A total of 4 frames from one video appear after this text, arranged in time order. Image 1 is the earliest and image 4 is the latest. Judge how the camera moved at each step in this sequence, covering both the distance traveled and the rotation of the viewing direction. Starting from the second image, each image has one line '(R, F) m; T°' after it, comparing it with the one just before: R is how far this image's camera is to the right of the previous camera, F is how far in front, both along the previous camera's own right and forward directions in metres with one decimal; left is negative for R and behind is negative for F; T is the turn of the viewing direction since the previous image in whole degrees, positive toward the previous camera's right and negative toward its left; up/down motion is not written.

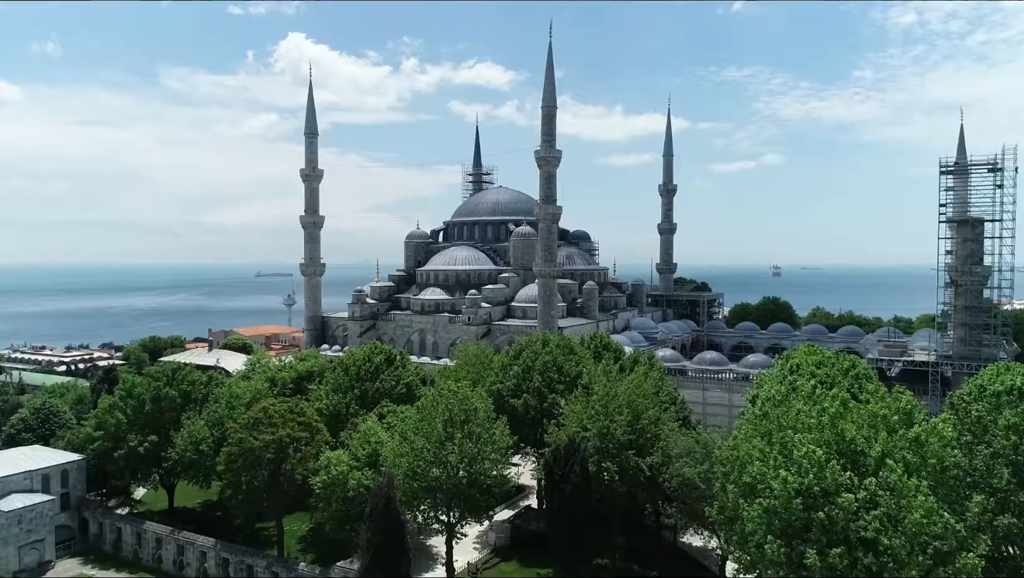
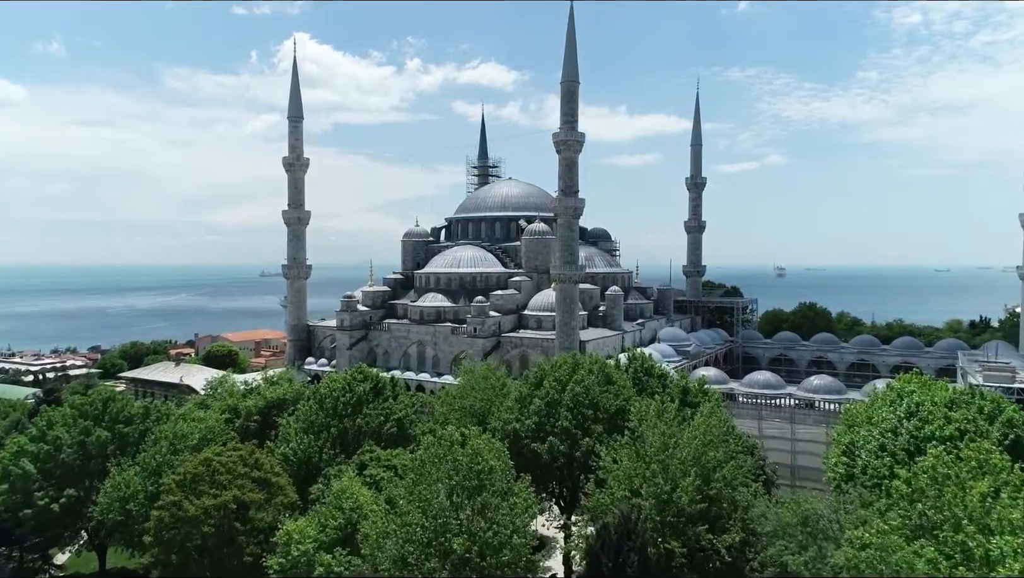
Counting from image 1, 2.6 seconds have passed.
(-0.6, +5.7) m; 0°
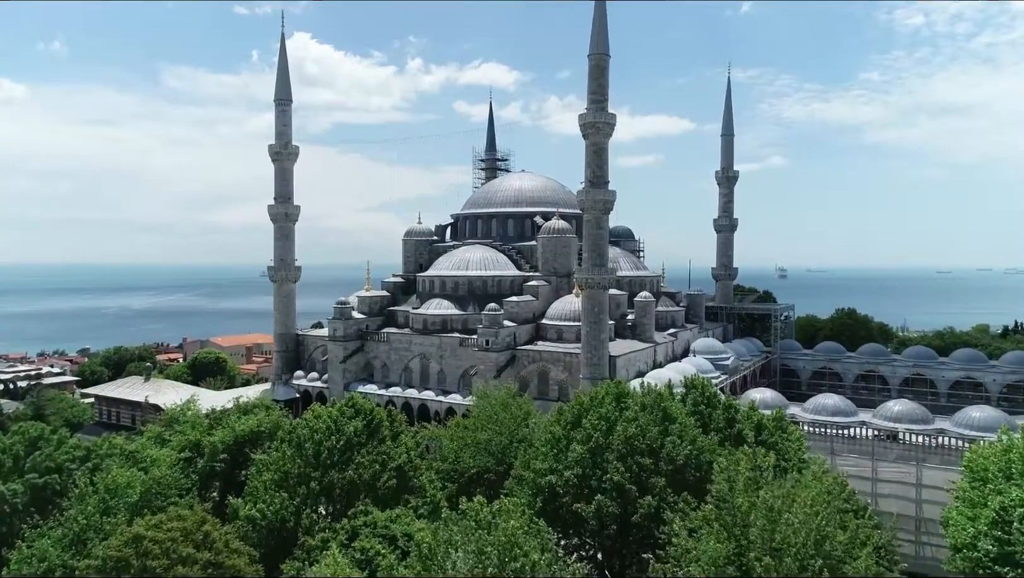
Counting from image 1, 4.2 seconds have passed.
(-0.8, +4.6) m; 0°
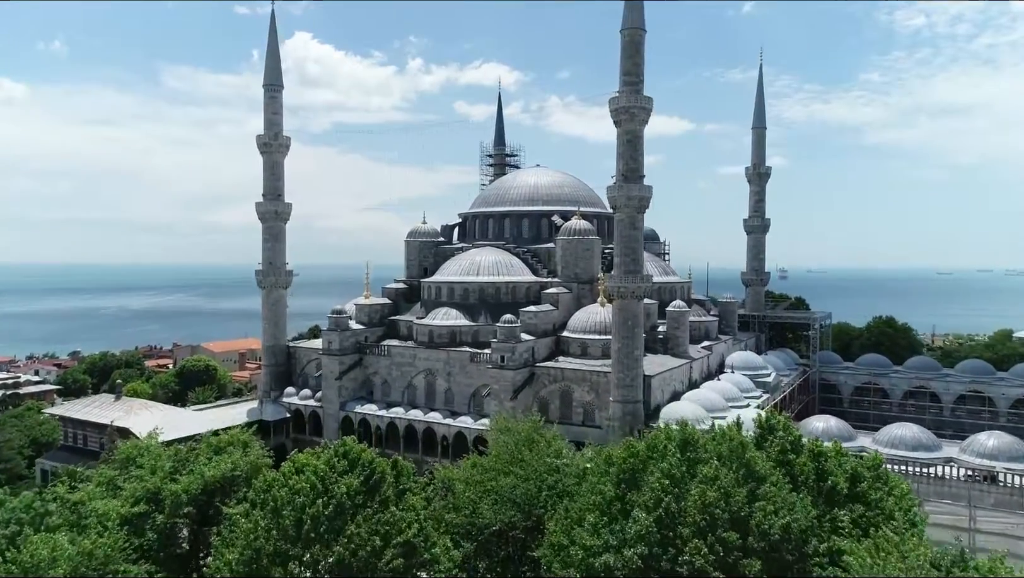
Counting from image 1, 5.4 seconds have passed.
(-0.8, +3.7) m; 0°
